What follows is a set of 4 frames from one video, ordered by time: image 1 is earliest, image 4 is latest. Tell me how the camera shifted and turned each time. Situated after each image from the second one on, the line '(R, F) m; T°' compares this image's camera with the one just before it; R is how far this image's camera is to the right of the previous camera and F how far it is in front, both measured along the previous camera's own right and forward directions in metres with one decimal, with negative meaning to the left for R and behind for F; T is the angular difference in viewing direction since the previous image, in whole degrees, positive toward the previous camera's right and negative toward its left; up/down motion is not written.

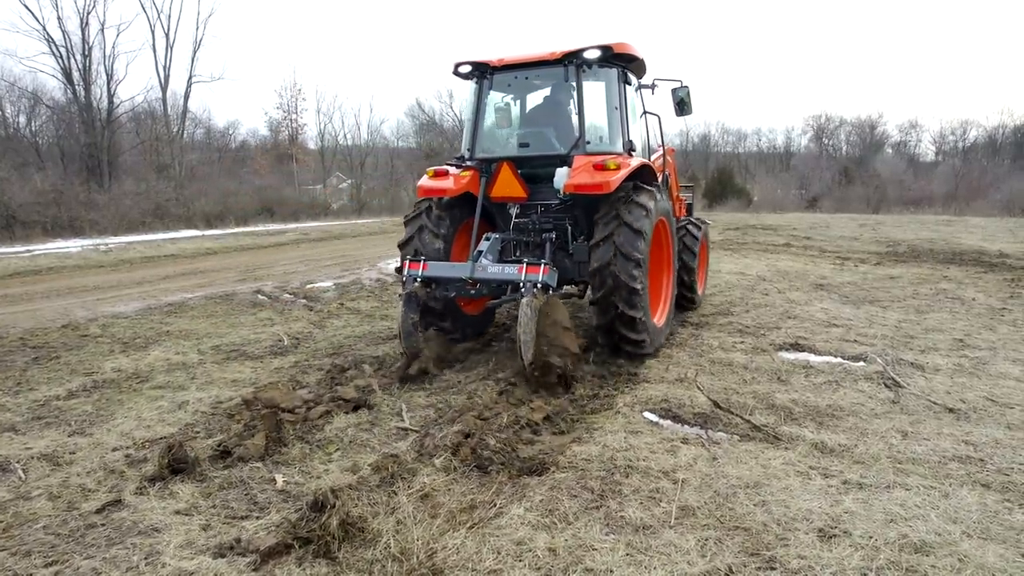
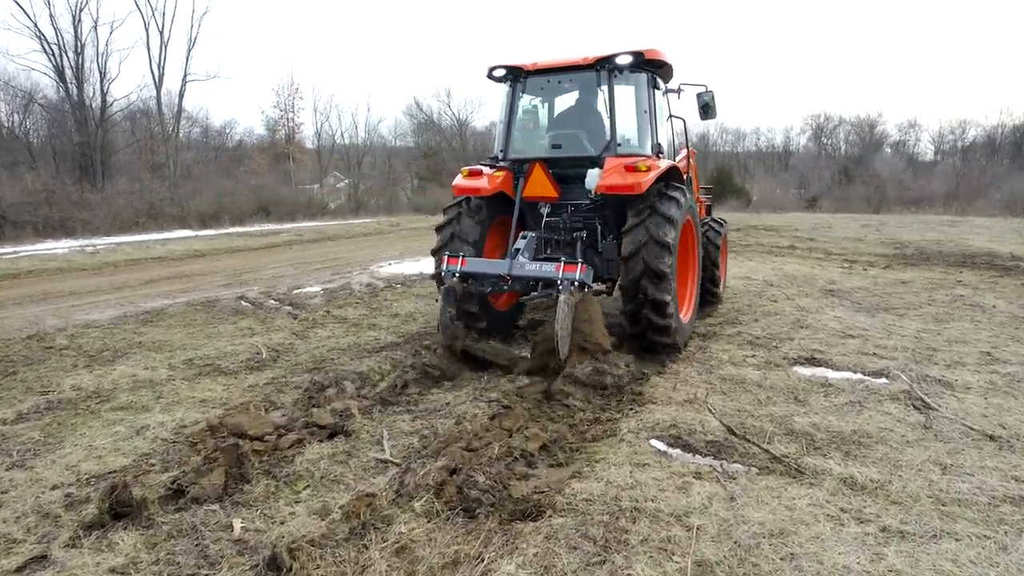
(0.0, +0.4) m; 0°
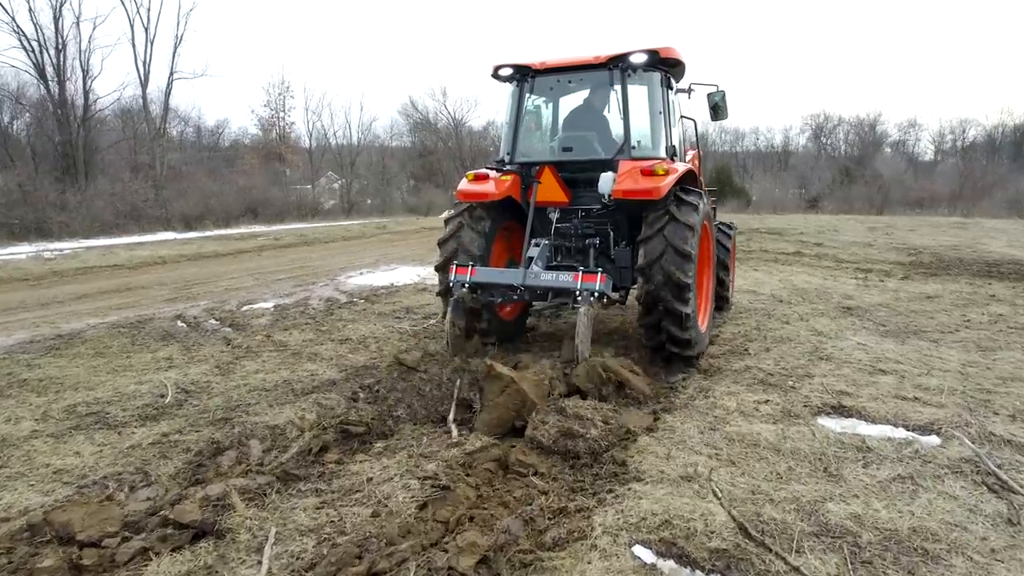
(+0.3, +0.9) m; 0°
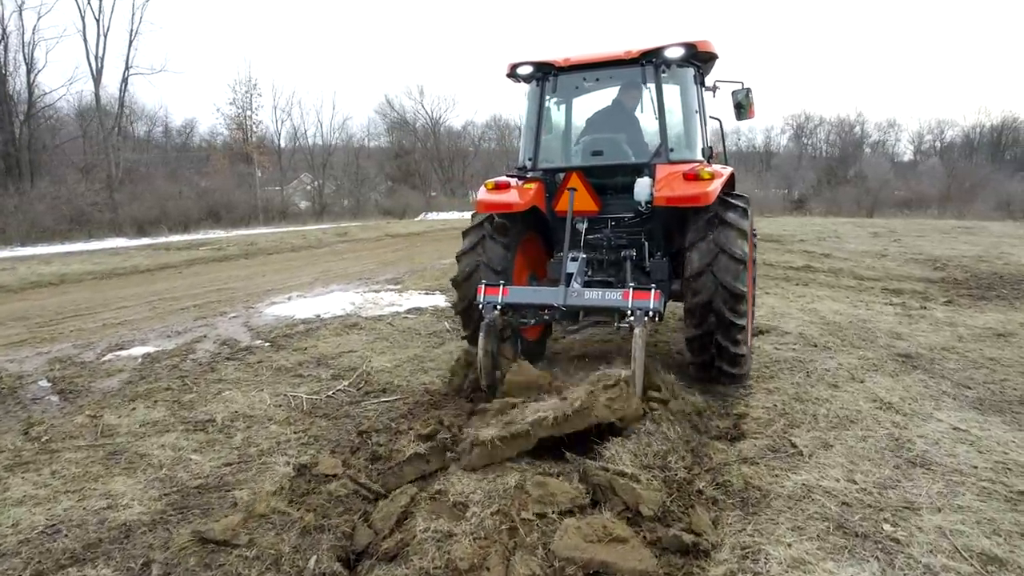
(+0.3, +1.8) m; +2°
